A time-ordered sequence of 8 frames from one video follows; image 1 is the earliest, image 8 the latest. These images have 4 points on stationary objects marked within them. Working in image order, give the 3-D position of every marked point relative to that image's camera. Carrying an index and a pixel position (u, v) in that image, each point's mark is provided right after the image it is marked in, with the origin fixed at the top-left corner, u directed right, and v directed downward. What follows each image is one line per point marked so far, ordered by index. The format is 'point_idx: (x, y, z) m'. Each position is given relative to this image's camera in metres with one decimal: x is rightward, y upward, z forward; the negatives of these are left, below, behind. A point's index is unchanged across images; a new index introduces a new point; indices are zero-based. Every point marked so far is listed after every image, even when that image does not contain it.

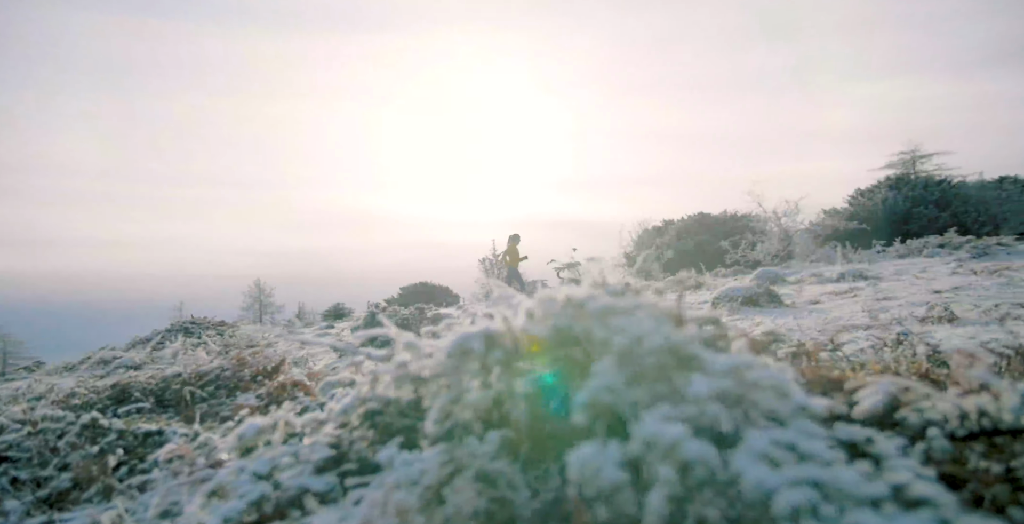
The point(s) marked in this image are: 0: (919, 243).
0: (+11.9, +0.6, +18.3) m
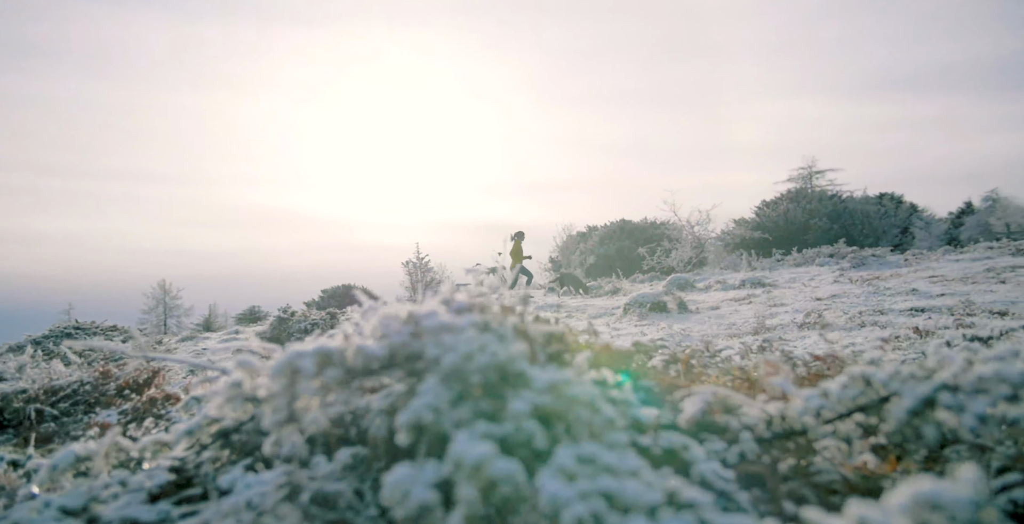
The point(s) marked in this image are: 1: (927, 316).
0: (+9.6, +0.3, +19.9) m
1: (+5.5, -0.7, +8.2) m
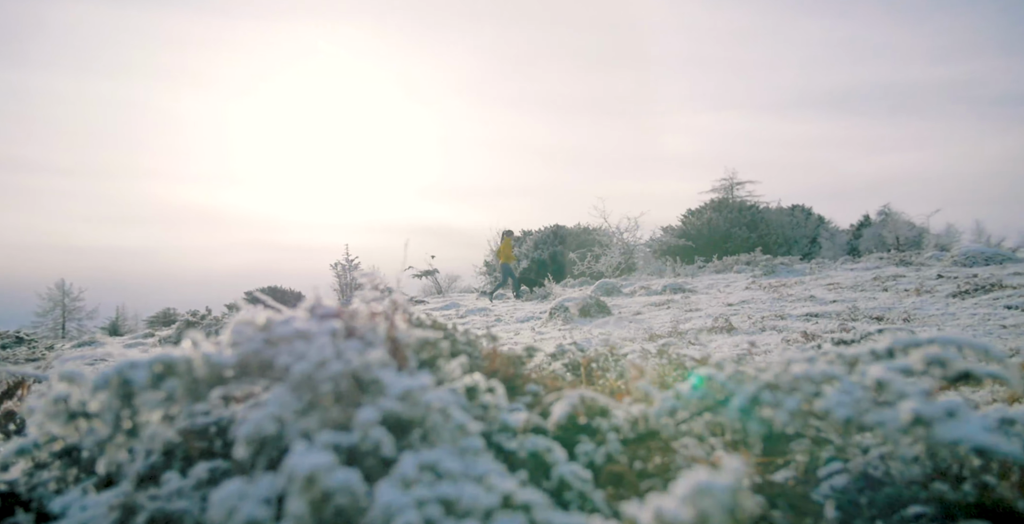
0: (+7.3, +0.1, +21.0) m
1: (+4.4, -0.8, +8.9) m
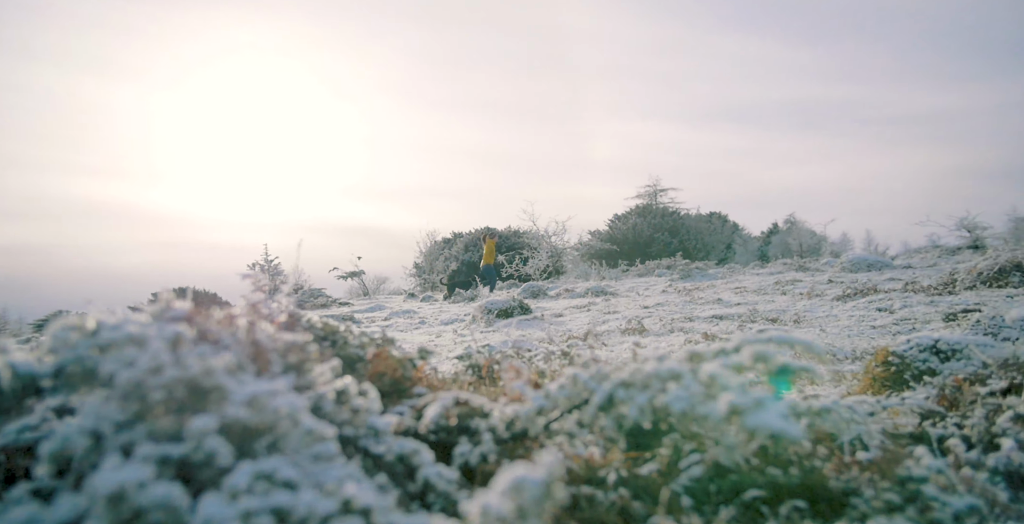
0: (+4.9, -0.1, +21.7) m
1: (+3.2, -0.9, +9.5) m
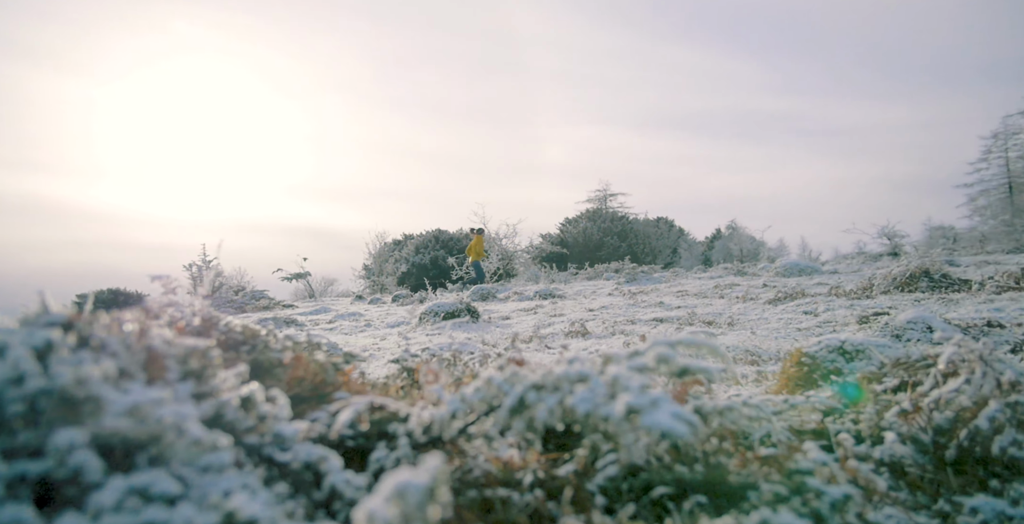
0: (+3.1, -0.2, +22.1) m
1: (+2.3, -1.0, +9.7) m
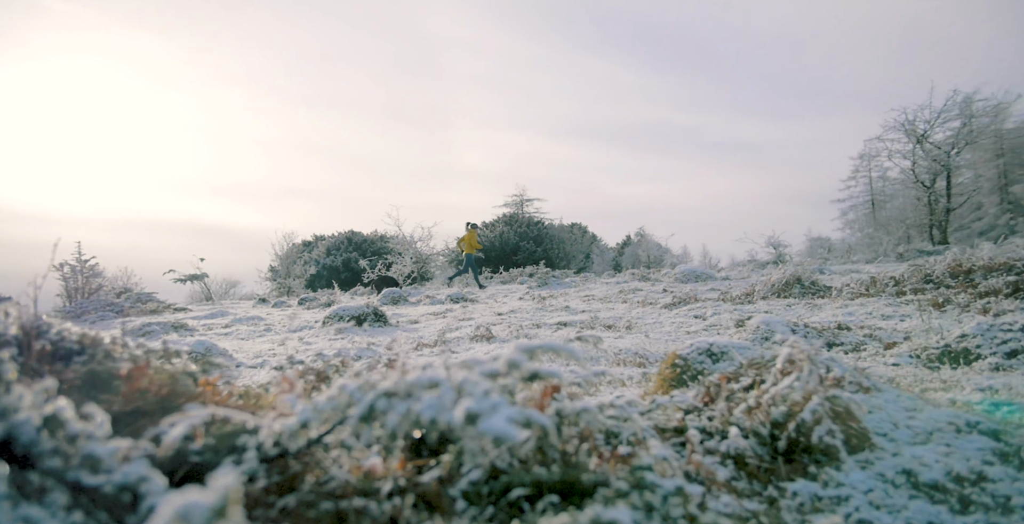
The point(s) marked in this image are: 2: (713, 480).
0: (+0.1, -0.3, +22.3) m
1: (+0.8, -1.1, +9.9) m
2: (+0.8, -0.9, +2.7) m
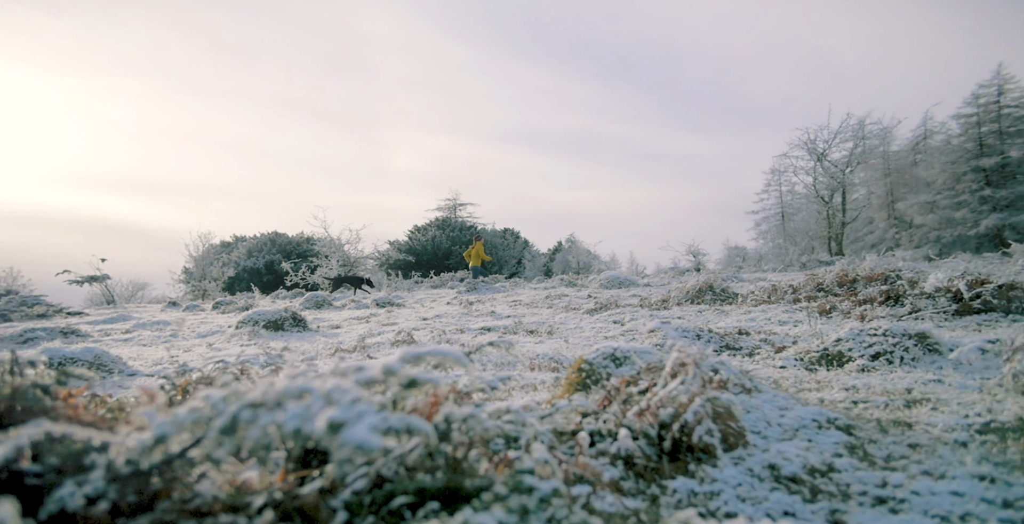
0: (-2.3, -0.5, +22.1) m
1: (-0.4, -1.1, +9.9) m
2: (+0.3, -0.9, +2.6) m
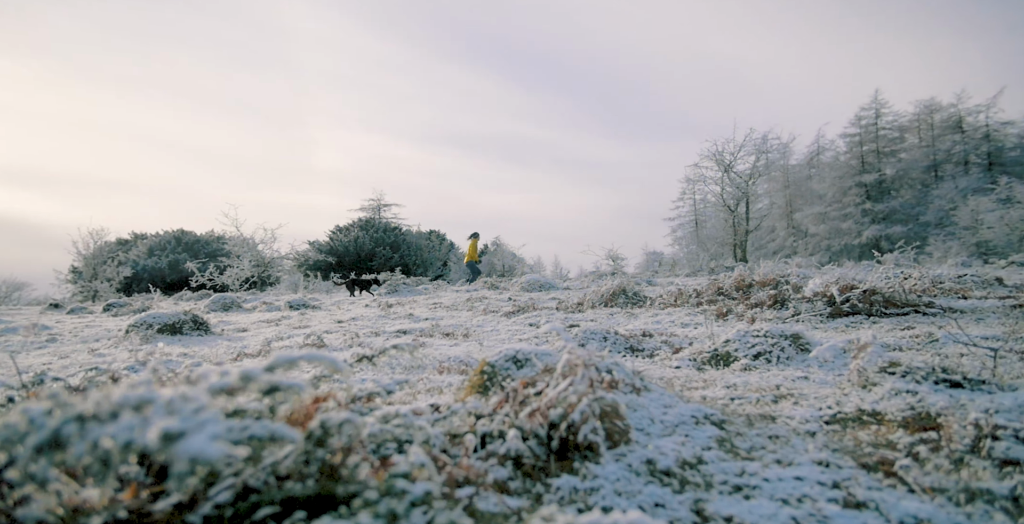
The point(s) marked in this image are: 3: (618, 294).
0: (-5.0, -0.5, +21.6) m
1: (-1.7, -1.1, +9.6) m
2: (-0.1, -0.9, +2.5) m
3: (+1.4, -0.4, +8.2) m
